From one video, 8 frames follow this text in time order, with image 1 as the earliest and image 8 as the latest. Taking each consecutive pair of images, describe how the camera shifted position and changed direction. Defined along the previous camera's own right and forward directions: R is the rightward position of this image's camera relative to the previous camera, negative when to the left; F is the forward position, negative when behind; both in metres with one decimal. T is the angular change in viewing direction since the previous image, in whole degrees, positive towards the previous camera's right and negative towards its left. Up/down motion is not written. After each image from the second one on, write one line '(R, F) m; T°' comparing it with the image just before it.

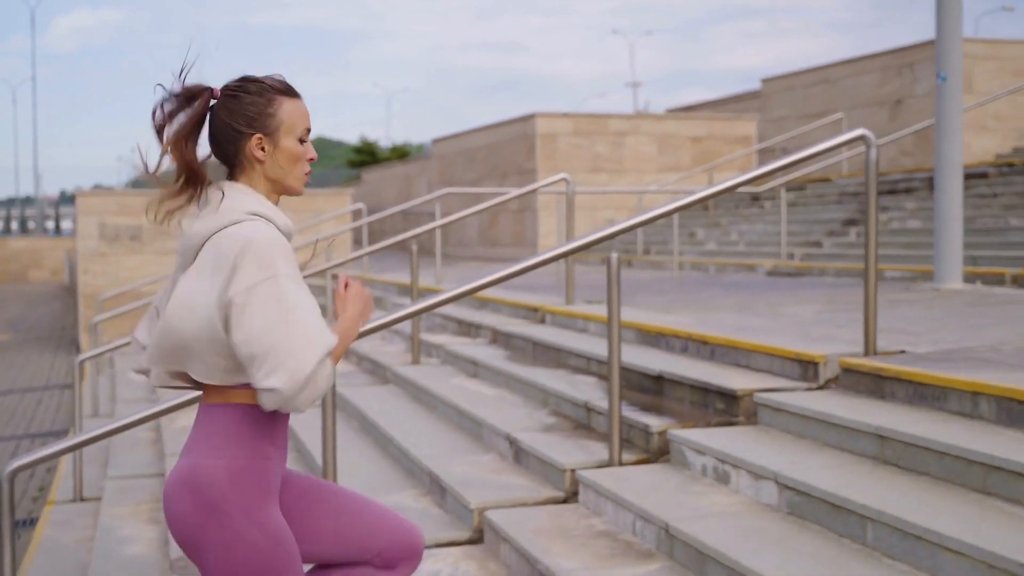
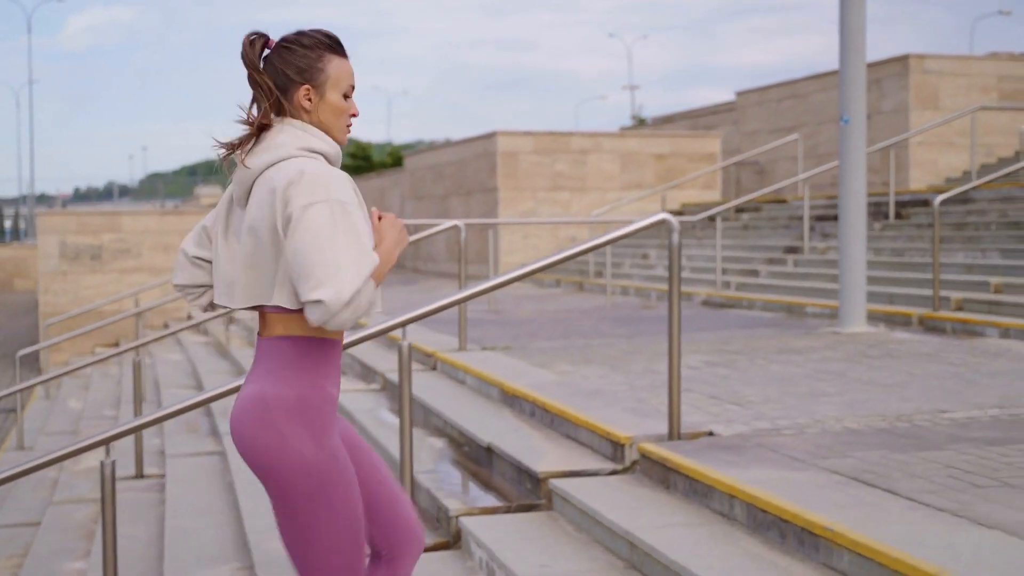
(+0.7, 0.0) m; -1°
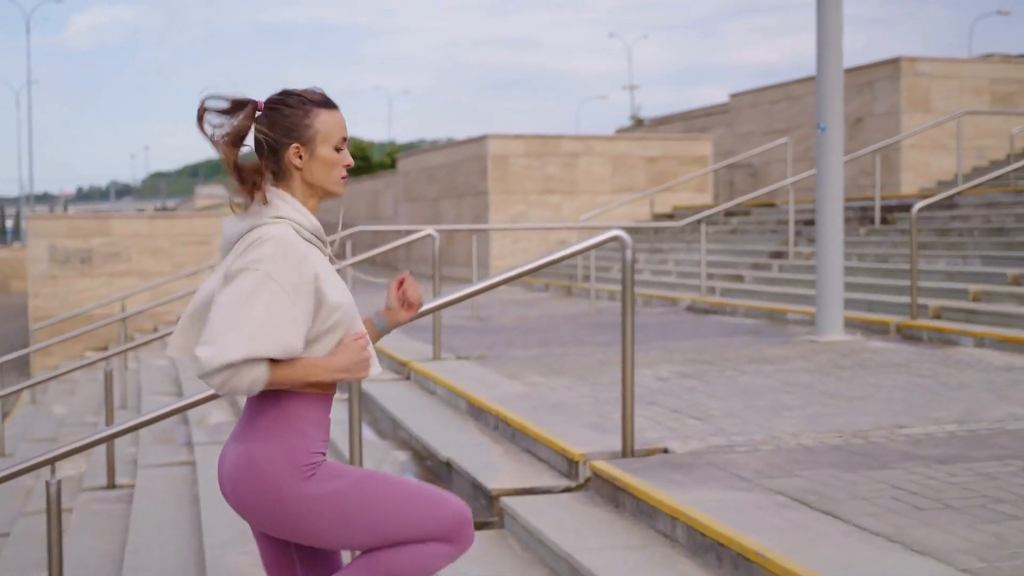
(+0.2, 0.0) m; 0°
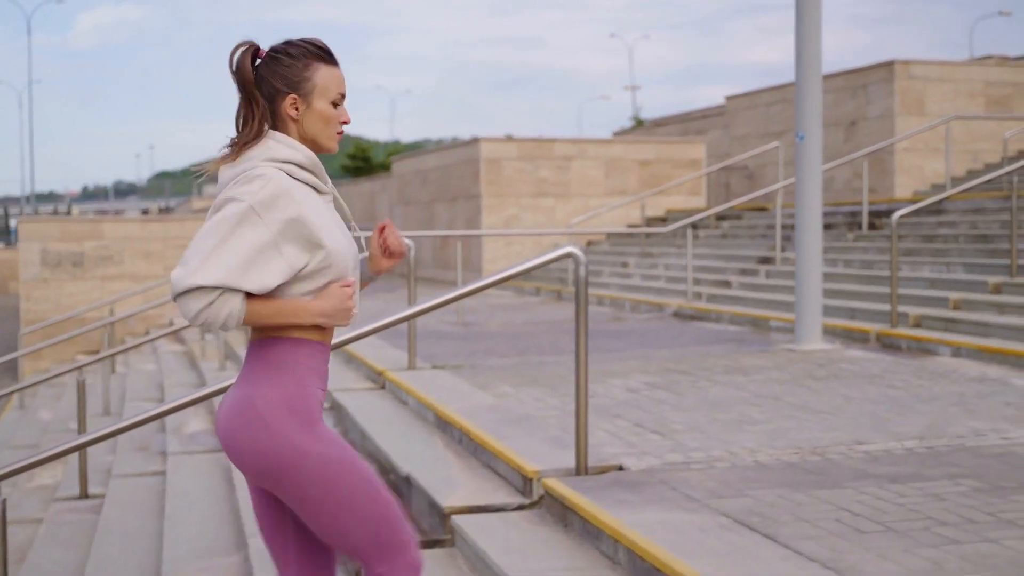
(+0.2, 0.0) m; 0°
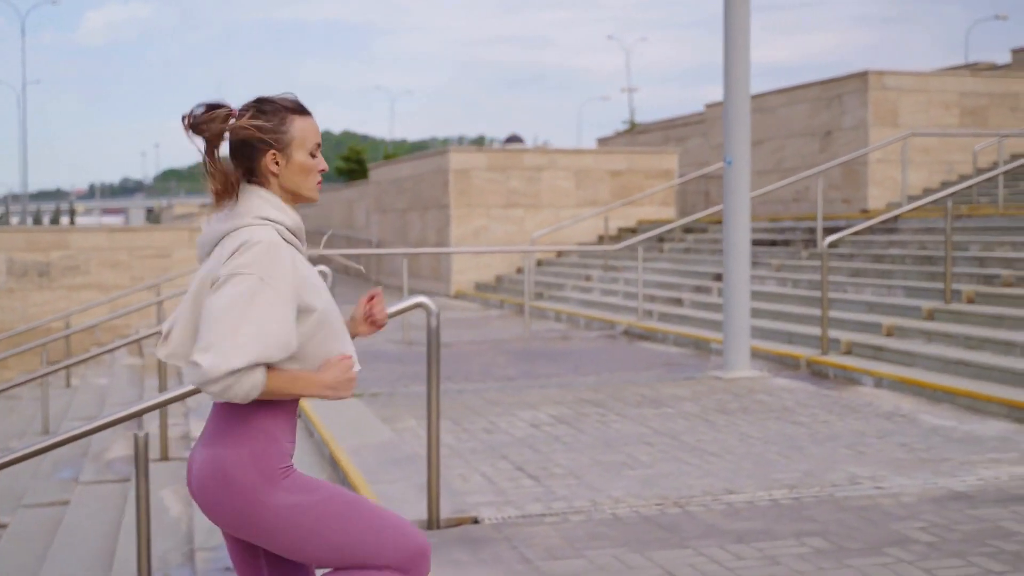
(+0.5, +0.1) m; 0°
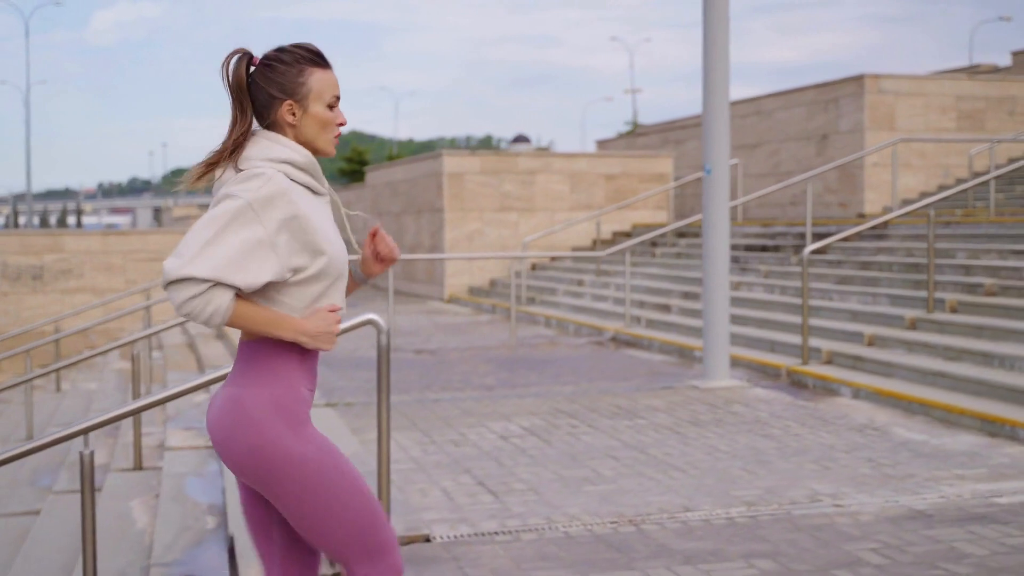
(+0.2, 0.0) m; 0°
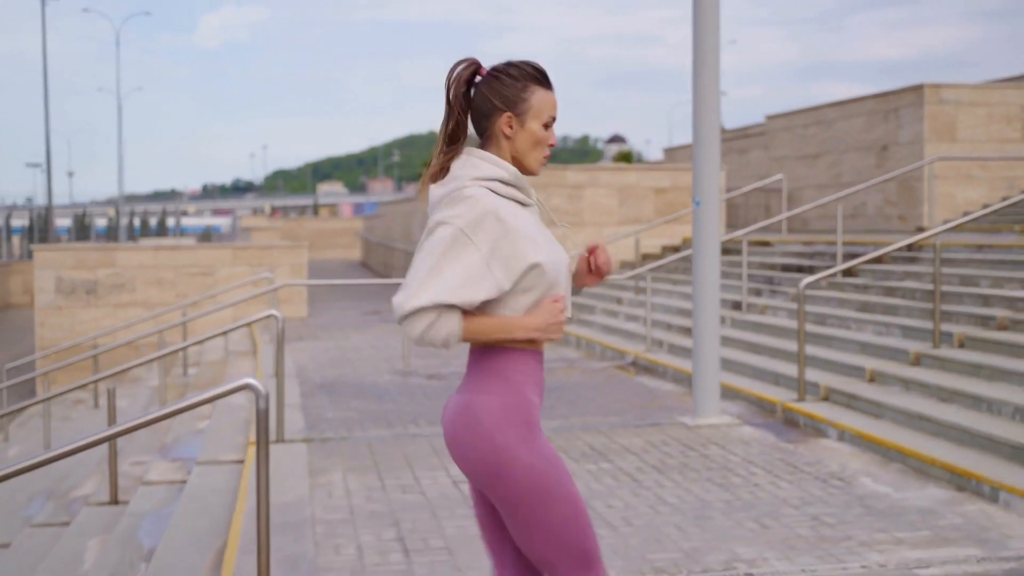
(+0.7, +0.1) m; -4°
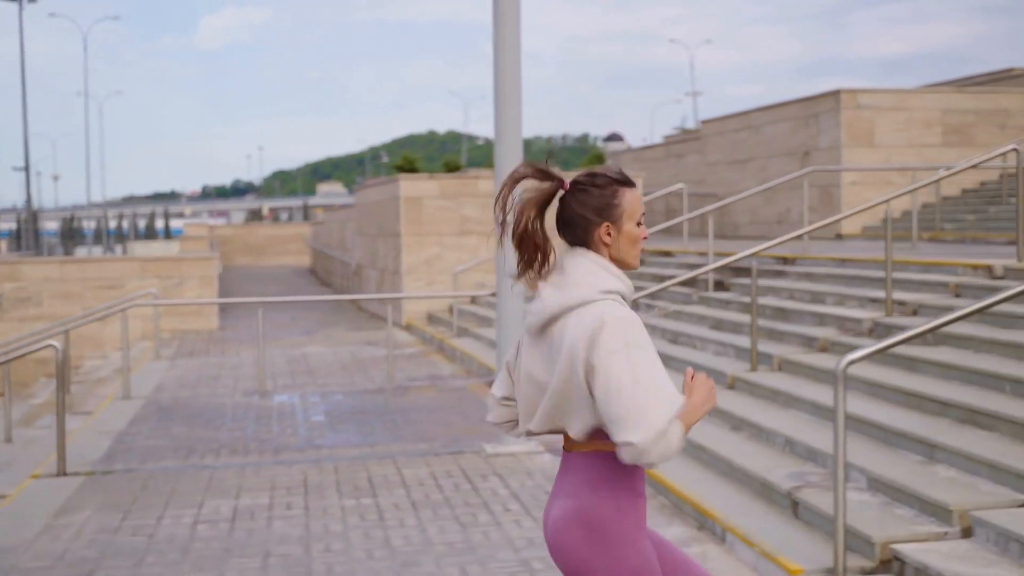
(+1.3, +0.2) m; 0°
